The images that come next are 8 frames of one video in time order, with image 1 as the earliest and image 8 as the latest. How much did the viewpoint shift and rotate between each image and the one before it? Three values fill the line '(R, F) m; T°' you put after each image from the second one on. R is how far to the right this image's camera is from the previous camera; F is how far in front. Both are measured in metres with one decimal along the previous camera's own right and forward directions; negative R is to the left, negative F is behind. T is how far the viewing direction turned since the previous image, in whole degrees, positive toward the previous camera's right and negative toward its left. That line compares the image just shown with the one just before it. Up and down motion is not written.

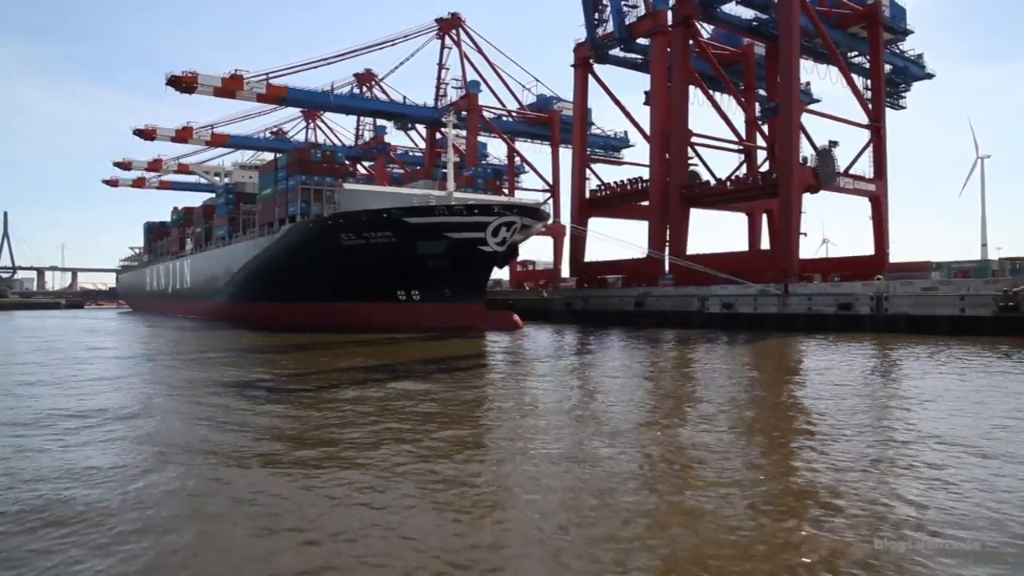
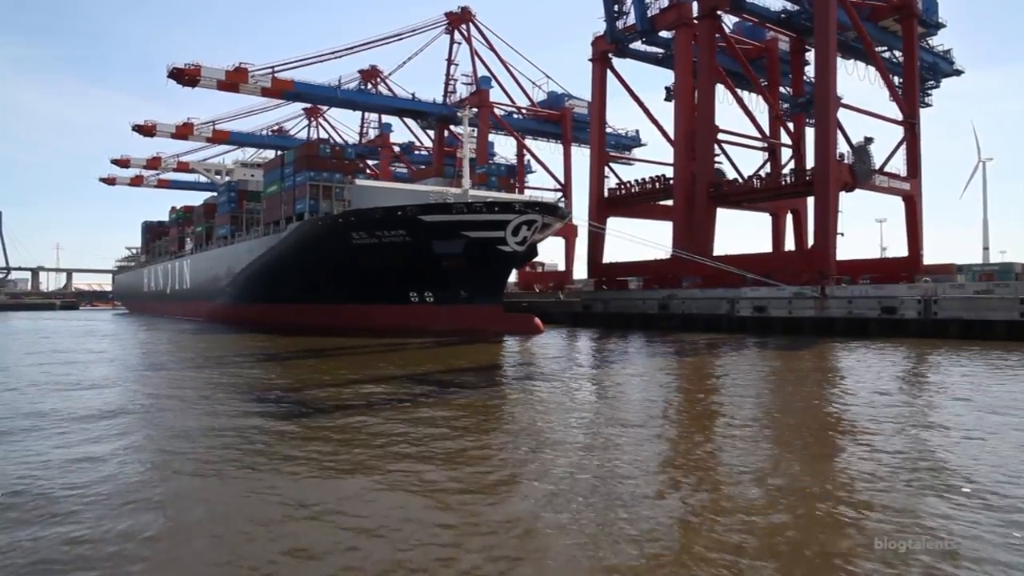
(-0.6, +0.8) m; 0°
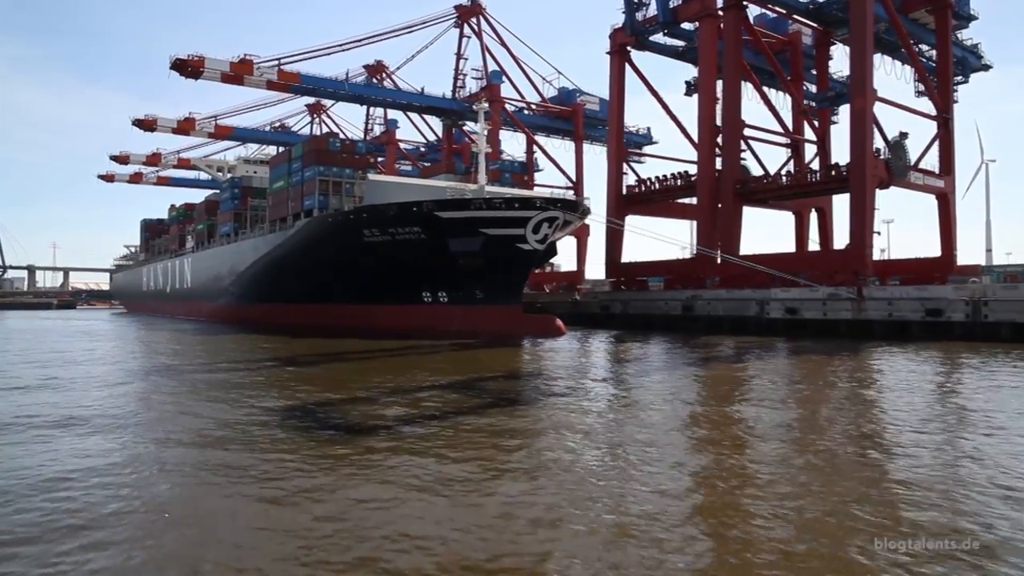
(-0.5, +0.7) m; 0°
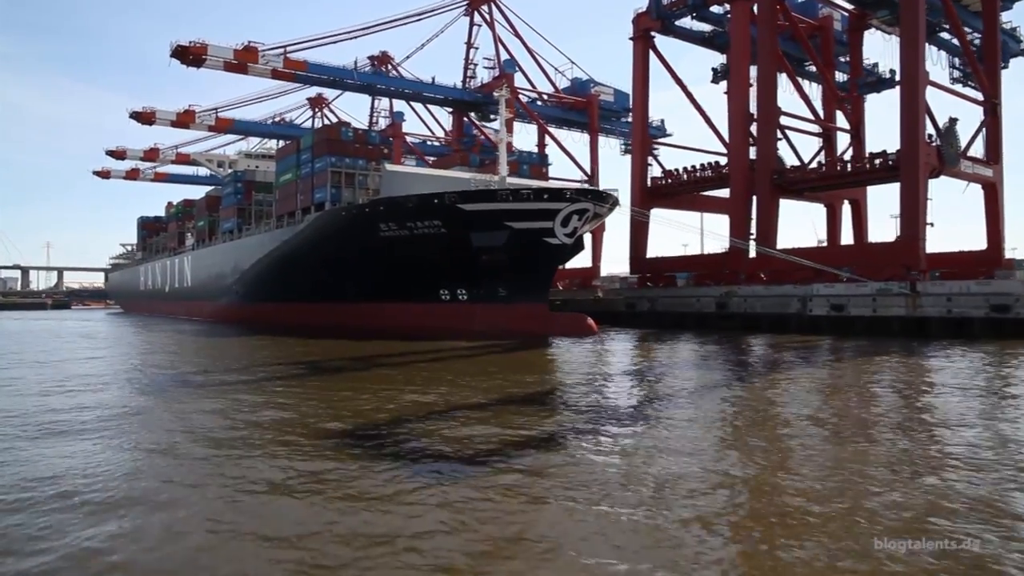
(-0.7, +1.0) m; 0°
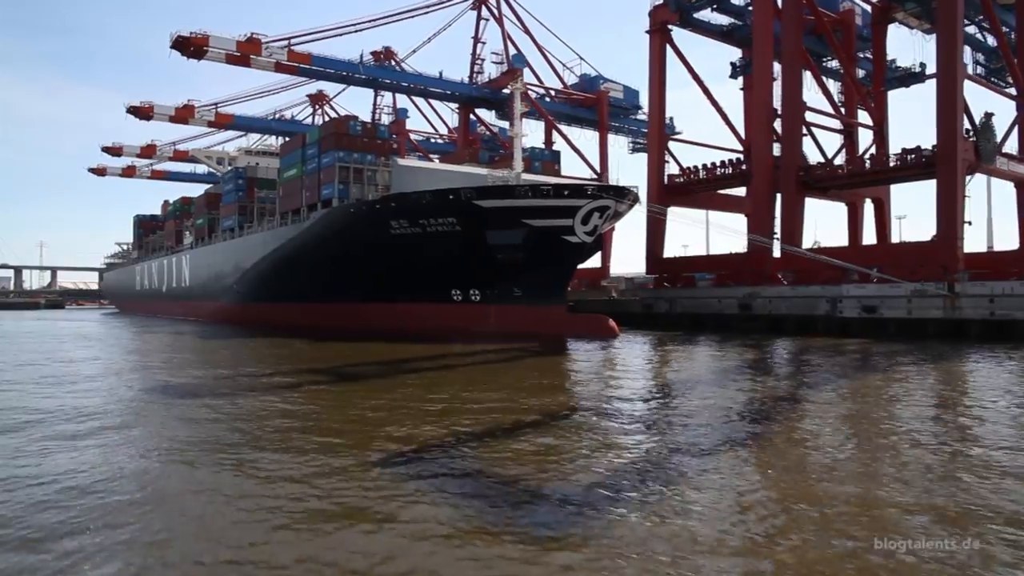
(-0.5, +0.6) m; 0°
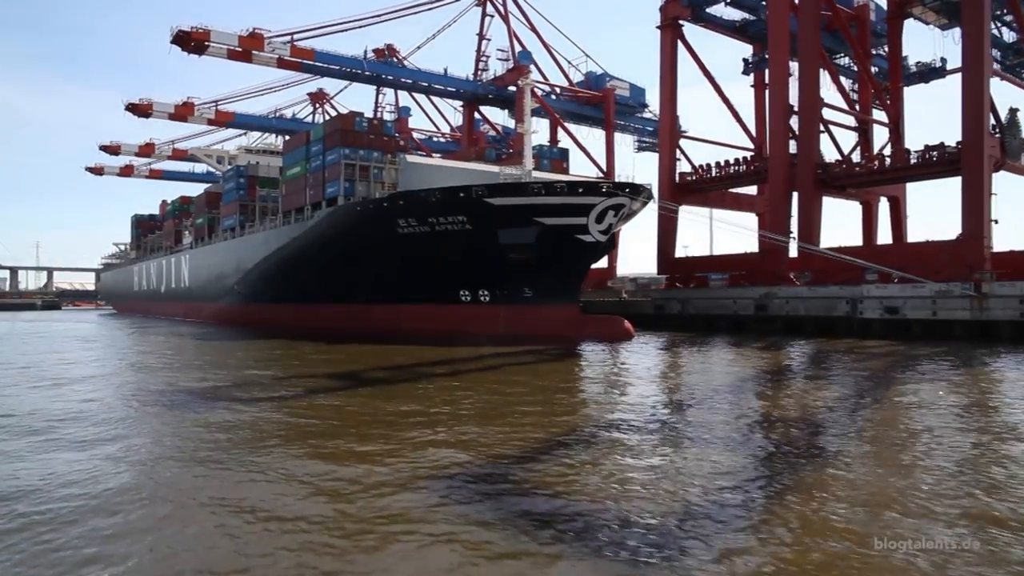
(-0.3, +0.4) m; 0°
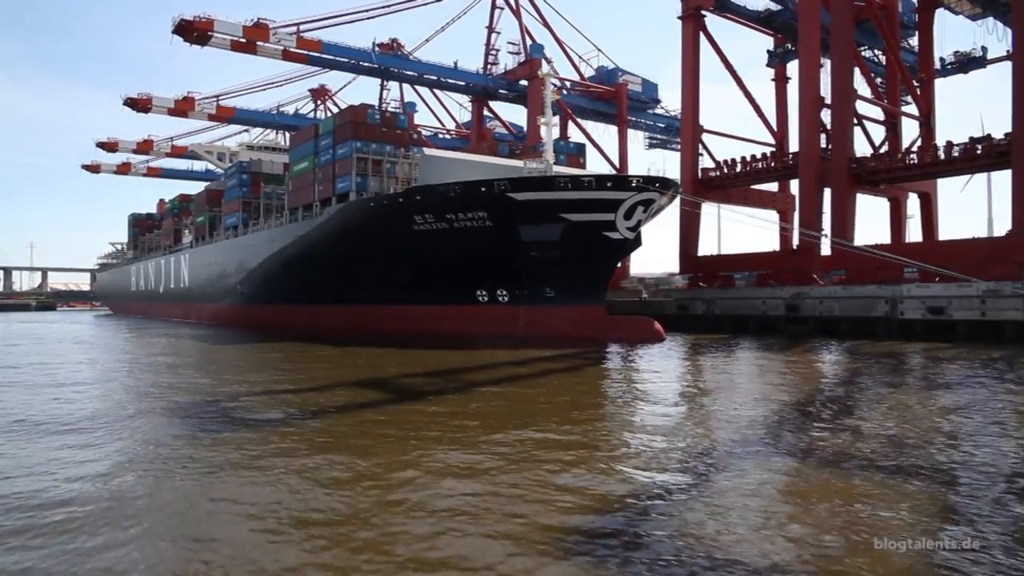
(-0.6, +0.7) m; 0°
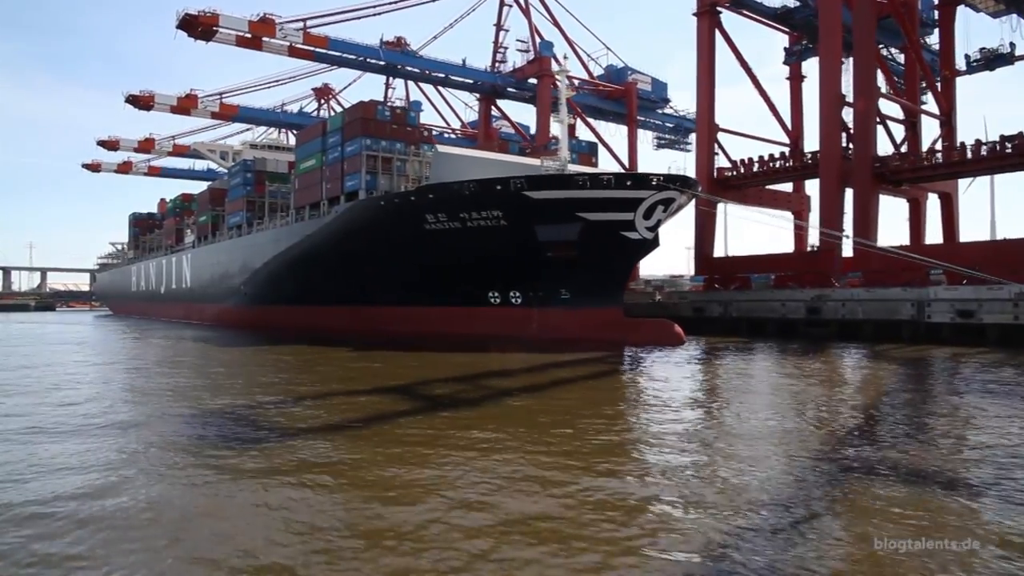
(-0.3, +0.4) m; 0°
